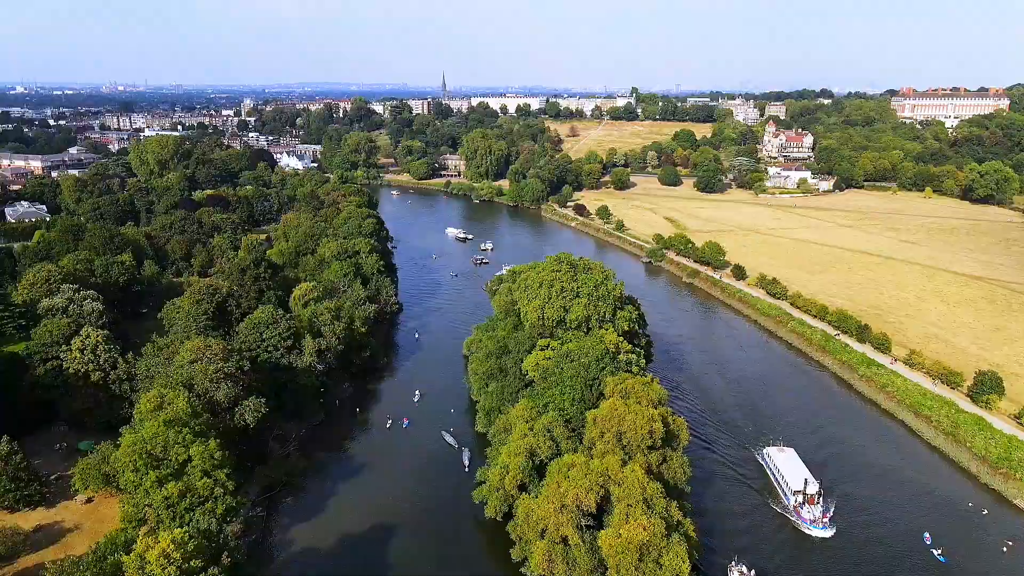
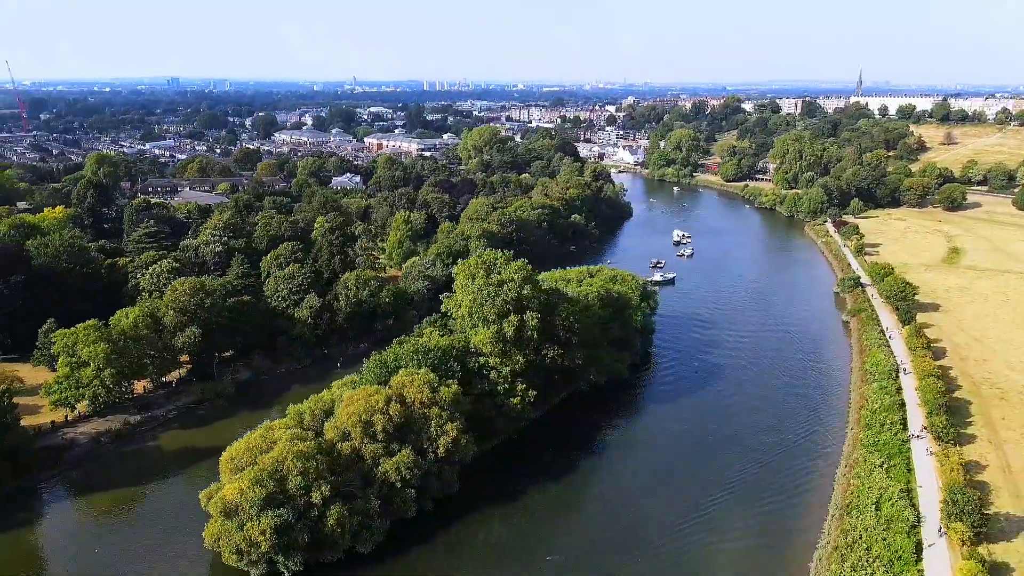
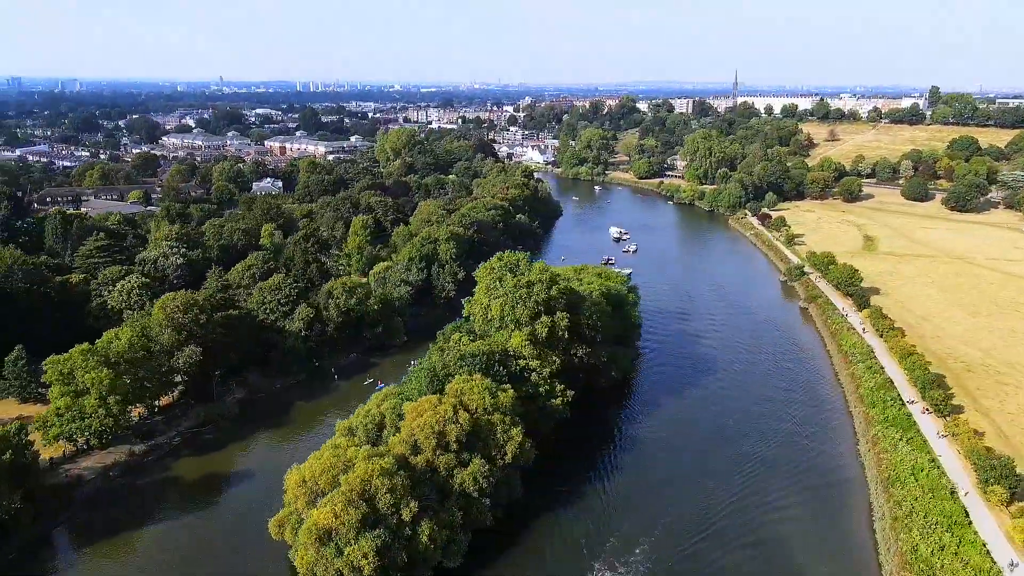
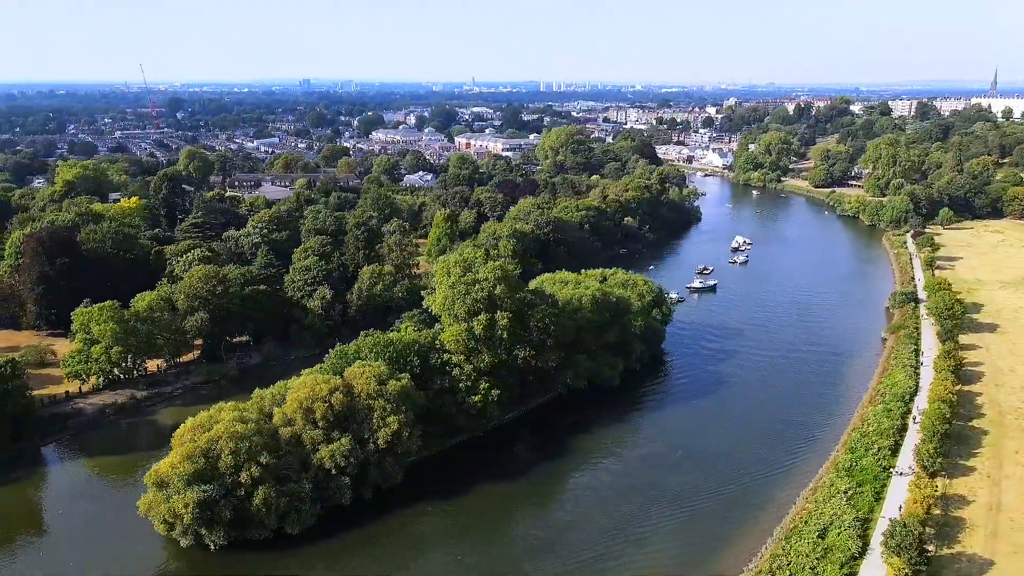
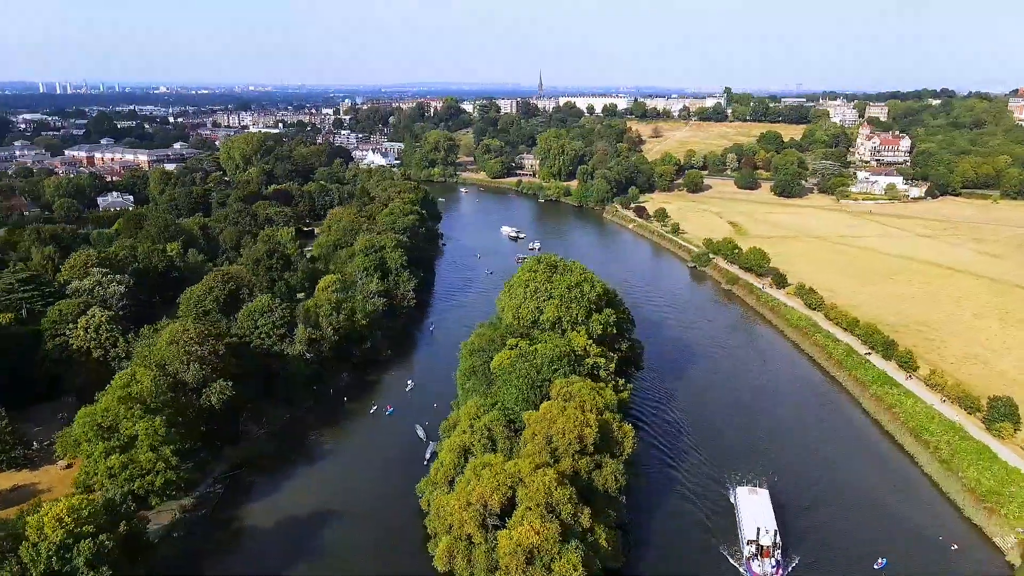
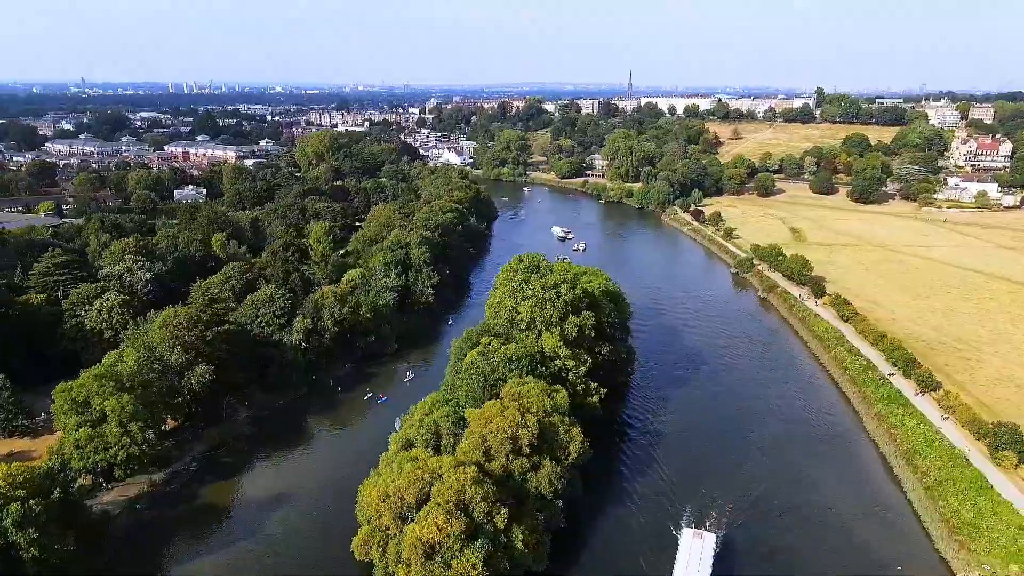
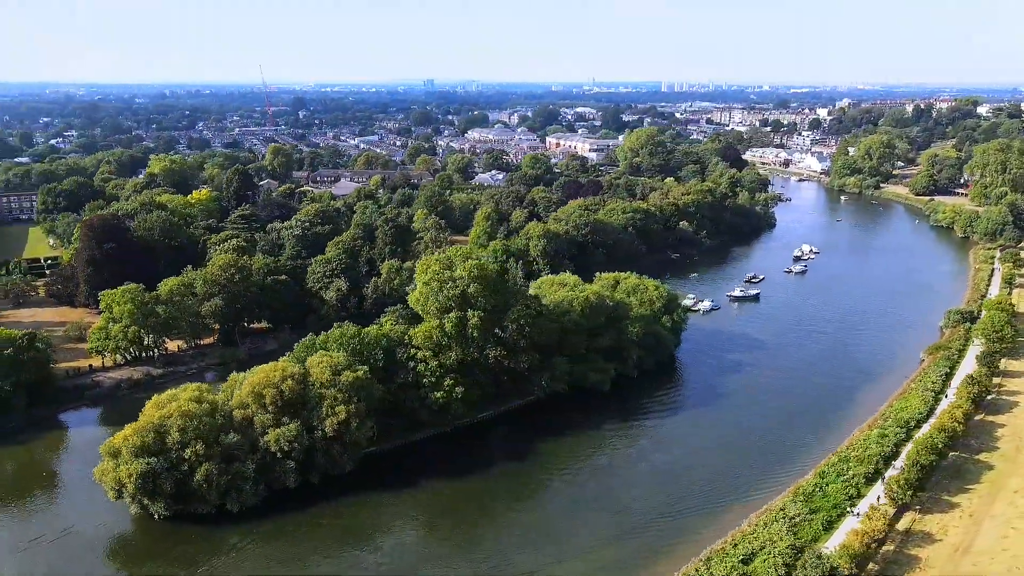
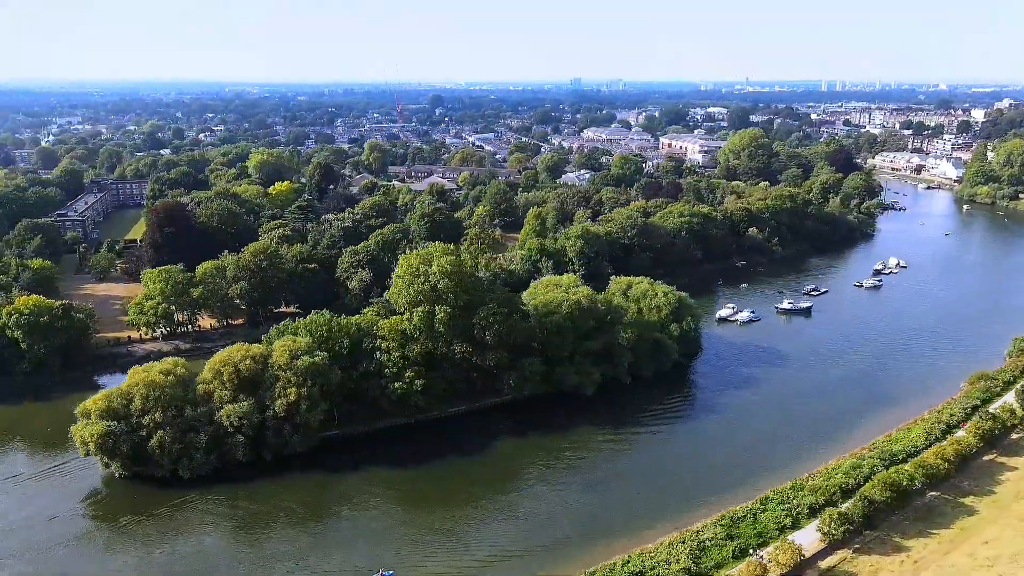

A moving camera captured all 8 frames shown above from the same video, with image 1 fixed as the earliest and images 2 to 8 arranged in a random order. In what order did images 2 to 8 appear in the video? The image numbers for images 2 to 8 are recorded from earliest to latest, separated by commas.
5, 6, 3, 2, 4, 7, 8
